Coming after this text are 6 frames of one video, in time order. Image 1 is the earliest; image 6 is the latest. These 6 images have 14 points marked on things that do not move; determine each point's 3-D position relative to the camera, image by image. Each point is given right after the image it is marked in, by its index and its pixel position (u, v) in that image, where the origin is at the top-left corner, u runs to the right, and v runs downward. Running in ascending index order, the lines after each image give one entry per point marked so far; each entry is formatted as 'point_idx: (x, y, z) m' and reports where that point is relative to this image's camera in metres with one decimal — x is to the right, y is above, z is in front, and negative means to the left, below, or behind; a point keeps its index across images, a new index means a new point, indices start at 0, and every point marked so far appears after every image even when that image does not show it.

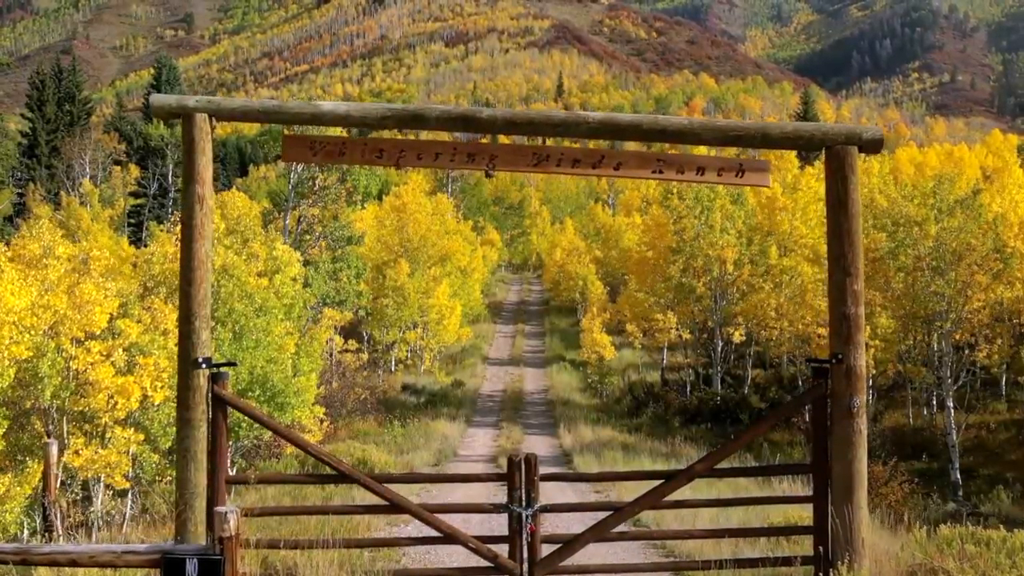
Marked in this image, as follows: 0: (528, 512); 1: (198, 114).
0: (+0.1, -1.8, +5.9) m
1: (-2.5, +1.4, +6.0) m
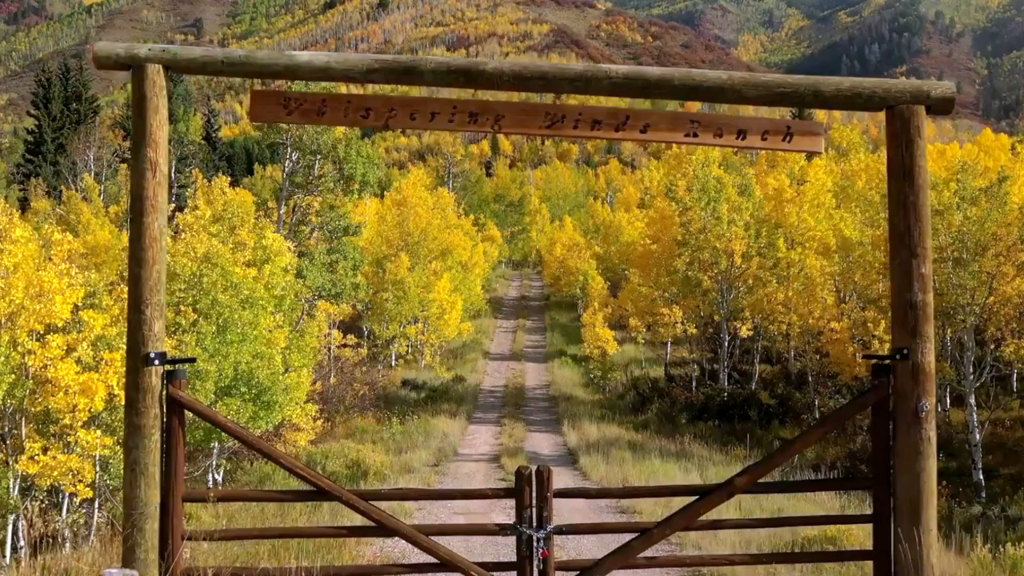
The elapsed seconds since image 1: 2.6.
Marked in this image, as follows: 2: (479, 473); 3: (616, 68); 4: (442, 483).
0: (+0.2, -1.7, +5.0) m
1: (-2.5, +1.5, +5.1) m
2: (-0.7, -3.8, +15.1) m
3: (+0.7, +1.5, +5.2) m
4: (-1.3, -3.7, +13.7) m
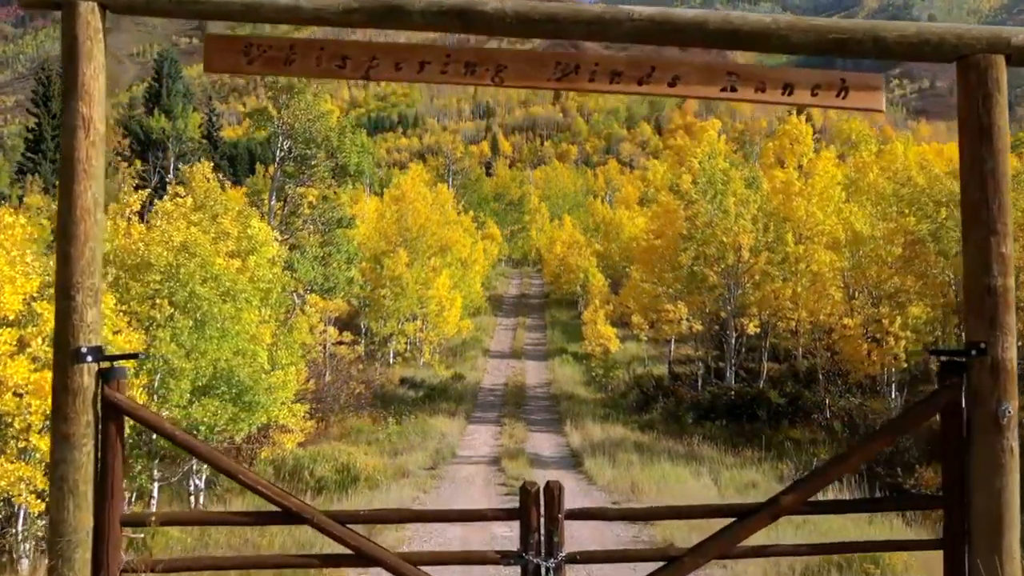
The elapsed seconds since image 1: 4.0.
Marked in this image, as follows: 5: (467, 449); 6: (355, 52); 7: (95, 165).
0: (+0.2, -1.6, +4.2) m
1: (-2.4, +1.6, +4.2) m
2: (-0.7, -3.7, +14.2) m
3: (+0.8, +1.6, +4.4) m
4: (-1.3, -3.5, +12.9) m
5: (-1.2, -4.0, +18.6) m
6: (-0.9, +1.4, +4.4) m
7: (-2.4, +0.7, +4.2) m
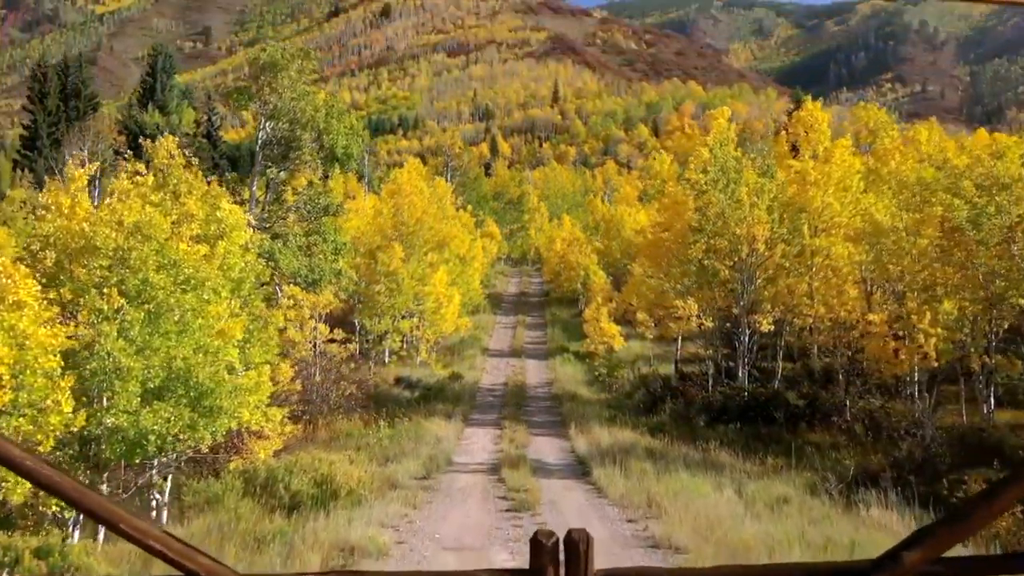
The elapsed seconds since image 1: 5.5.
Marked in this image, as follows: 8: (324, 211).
0: (+0.2, -1.4, +2.8) m
1: (-2.4, +1.8, +2.8) m
2: (-0.6, -3.5, +12.8) m
3: (+0.8, +1.8, +2.9) m
4: (-1.3, -3.4, +11.5) m
5: (-1.1, -3.9, +17.2) m
6: (-0.9, +1.5, +3.0) m
7: (-2.3, +0.8, +2.8) m
8: (-4.6, +1.9, +17.9) m
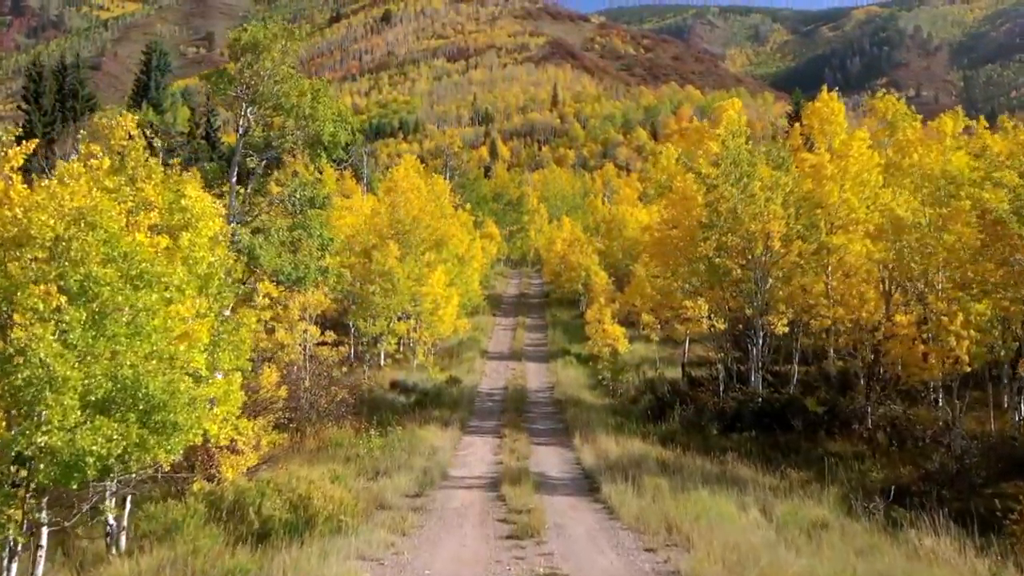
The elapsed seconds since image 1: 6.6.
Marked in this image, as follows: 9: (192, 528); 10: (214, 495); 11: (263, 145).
0: (+0.3, -1.4, +1.5) m
1: (-2.4, +1.8, +1.5) m
2: (-0.6, -3.5, +11.5) m
3: (+0.8, +1.8, +1.7) m
4: (-1.3, -3.3, +10.2) m
5: (-1.1, -3.9, +15.9) m
6: (-0.9, +1.6, +1.7) m
7: (-2.3, +0.9, +1.5) m
8: (-4.6, +1.9, +16.7) m
9: (-4.2, -3.1, +9.7) m
10: (-4.7, -3.2, +11.7) m
11: (-6.1, +3.4, +18.3) m
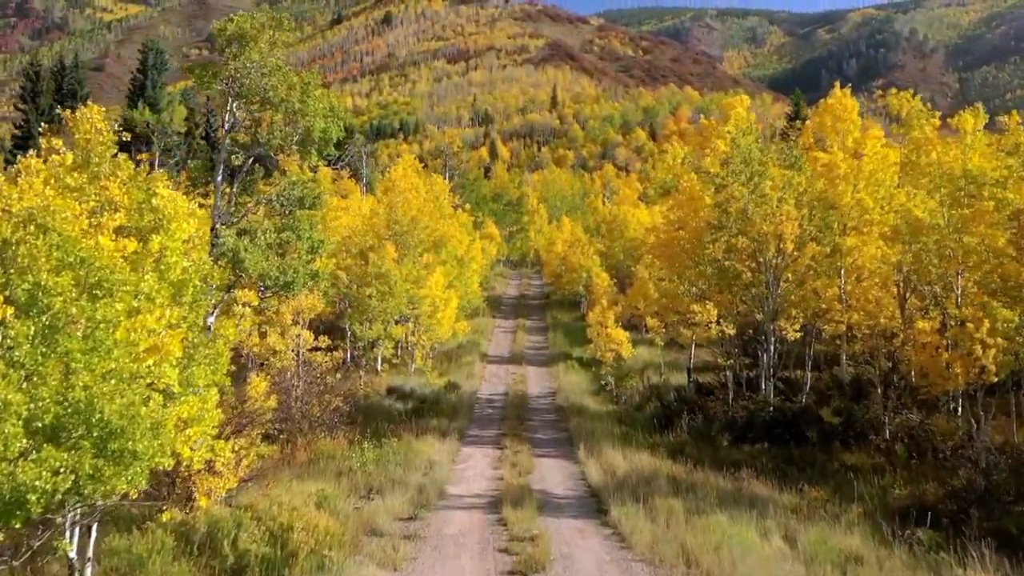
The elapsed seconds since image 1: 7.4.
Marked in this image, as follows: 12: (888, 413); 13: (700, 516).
0: (+0.3, -1.5, +0.6) m
1: (-2.3, +1.7, +0.6) m
2: (-0.6, -3.6, +10.6) m
3: (+0.9, +1.7, +0.7) m
4: (-1.2, -3.4, +9.3) m
5: (-1.1, -4.0, +15.0) m
6: (-0.8, +1.5, +0.8) m
7: (-2.3, +0.8, +0.6) m
8: (-4.5, +1.8, +15.7) m
9: (-4.2, -3.2, +8.8) m
10: (-4.6, -3.4, +10.8) m
11: (-6.0, +3.3, +17.4) m
12: (+10.0, -3.3, +19.8) m
13: (+2.9, -3.5, +11.5) m
